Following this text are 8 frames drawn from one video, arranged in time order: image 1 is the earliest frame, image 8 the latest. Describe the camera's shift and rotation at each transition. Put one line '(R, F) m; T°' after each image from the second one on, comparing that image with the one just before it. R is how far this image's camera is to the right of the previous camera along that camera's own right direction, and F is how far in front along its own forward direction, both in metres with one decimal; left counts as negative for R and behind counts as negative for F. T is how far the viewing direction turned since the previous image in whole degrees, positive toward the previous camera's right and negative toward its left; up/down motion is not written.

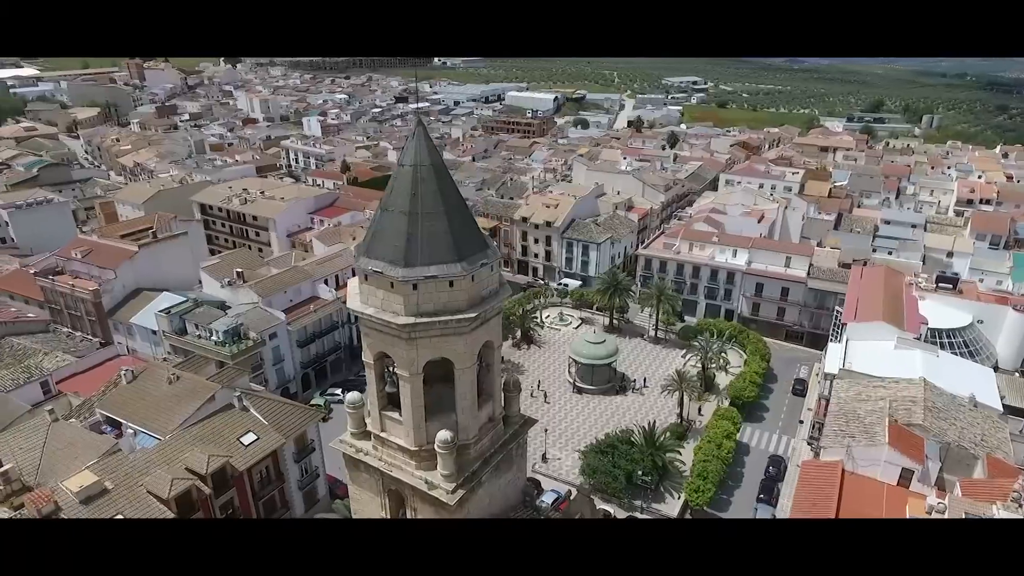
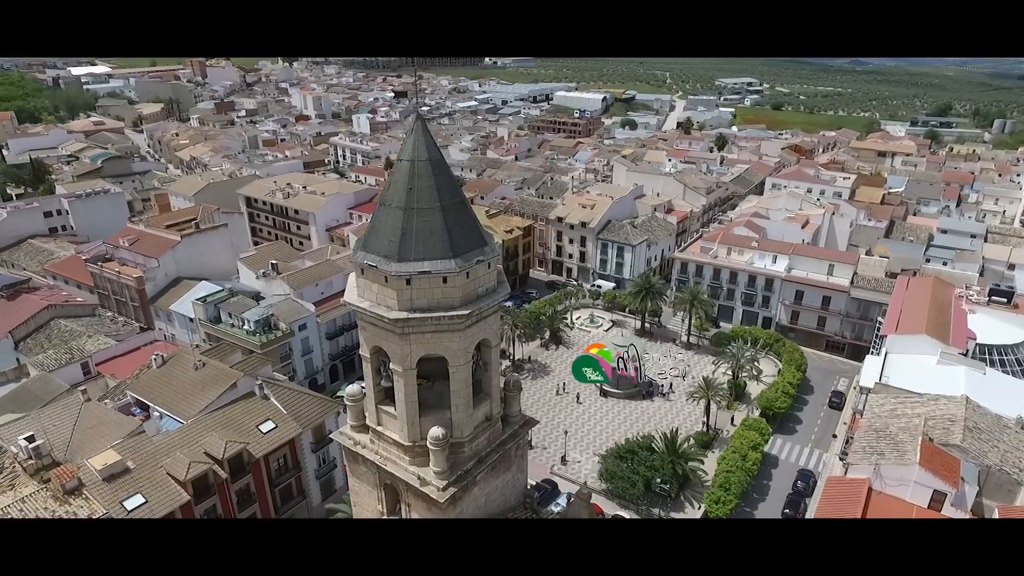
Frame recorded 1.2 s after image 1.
(+0.7, +0.1) m; -4°
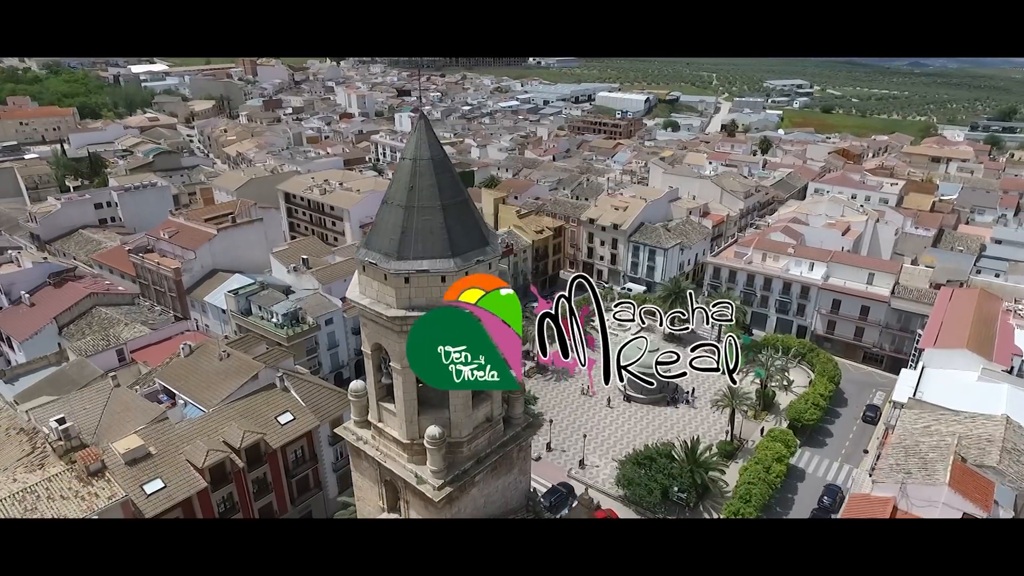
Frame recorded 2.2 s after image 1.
(+0.6, +0.1) m; -4°
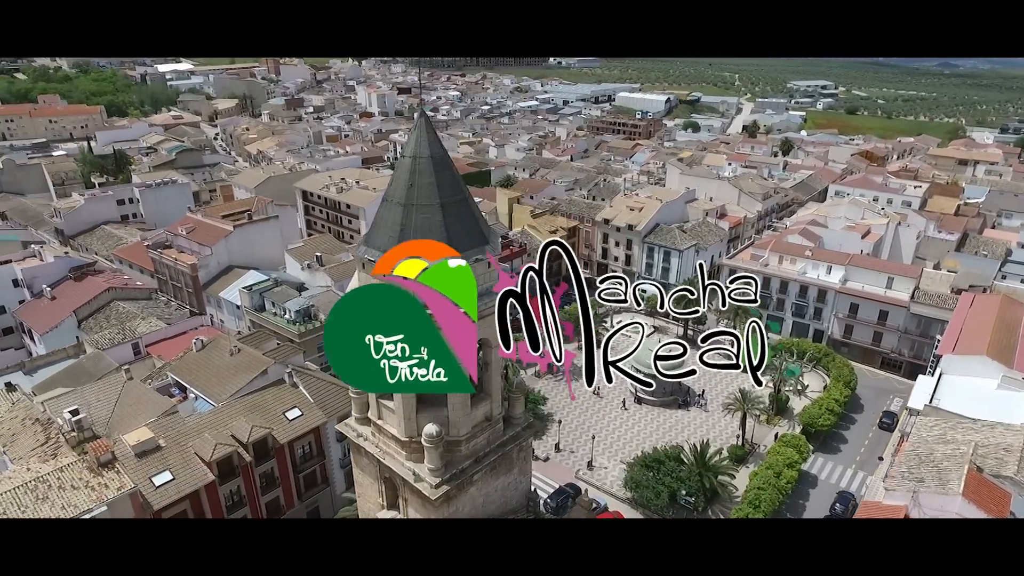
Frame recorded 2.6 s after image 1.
(+0.3, 0.0) m; -2°
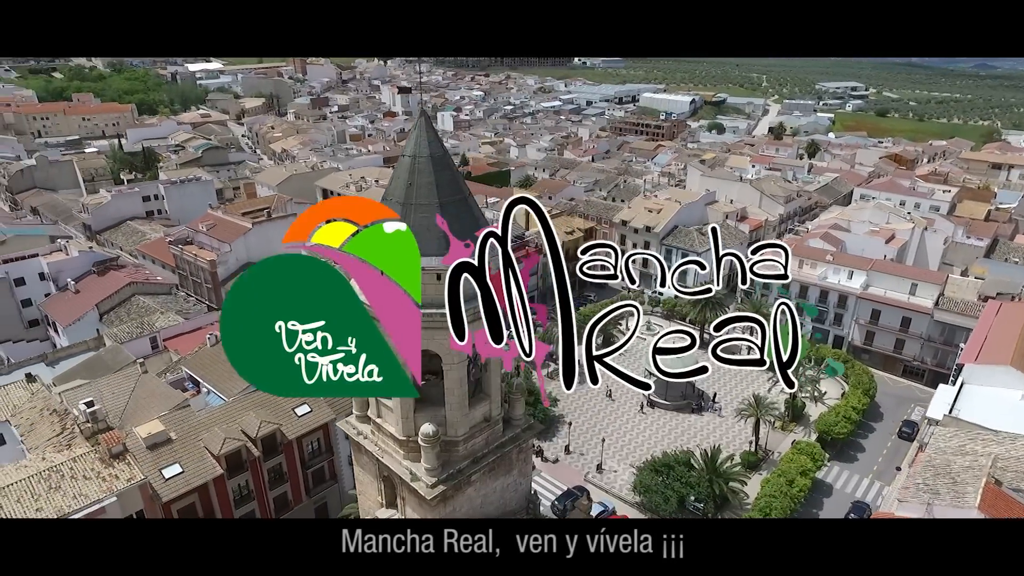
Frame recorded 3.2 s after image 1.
(+0.4, +0.1) m; -2°
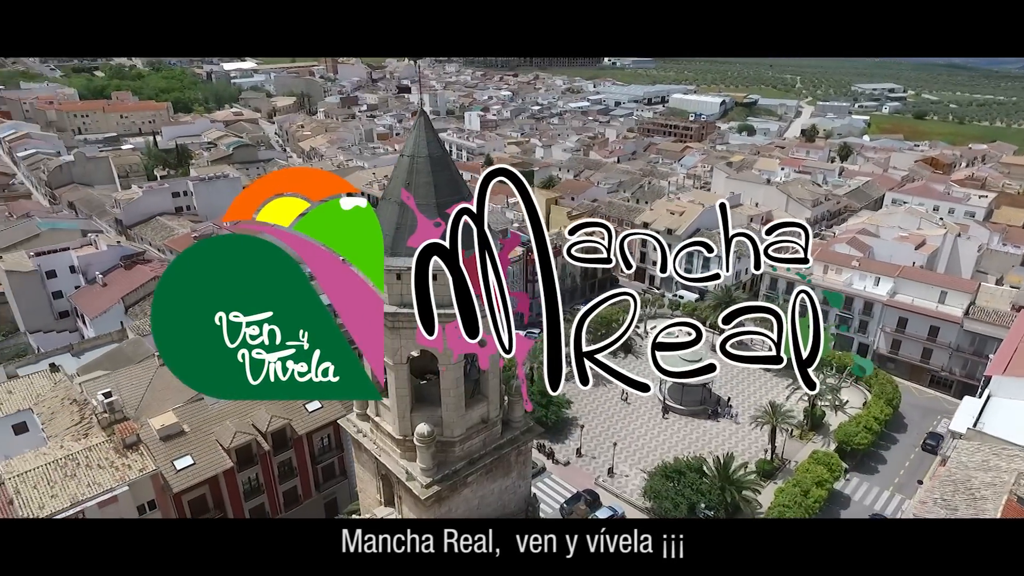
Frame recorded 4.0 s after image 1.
(+0.4, +0.1) m; -2°
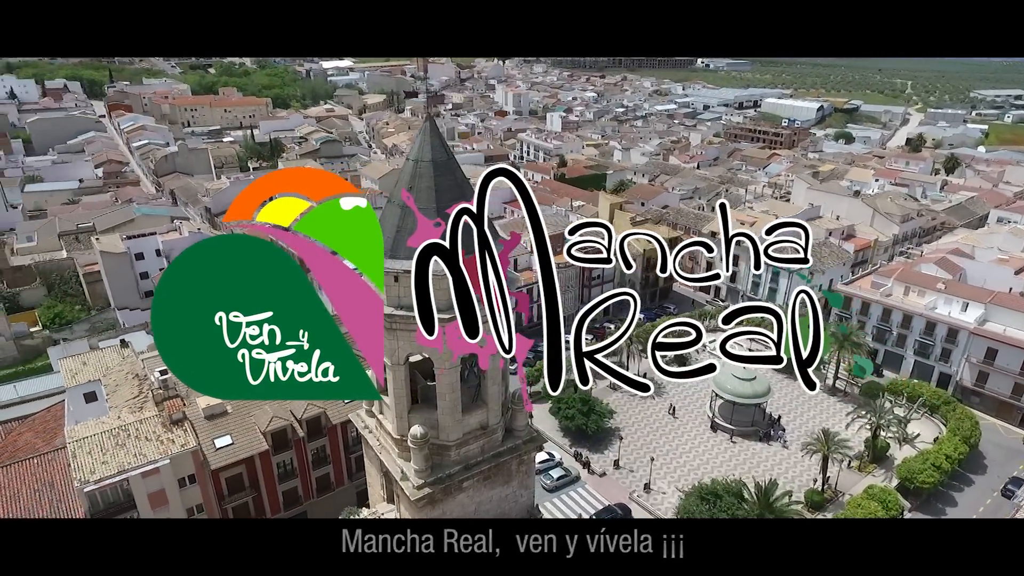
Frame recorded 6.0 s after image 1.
(+1.2, +0.2) m; -7°
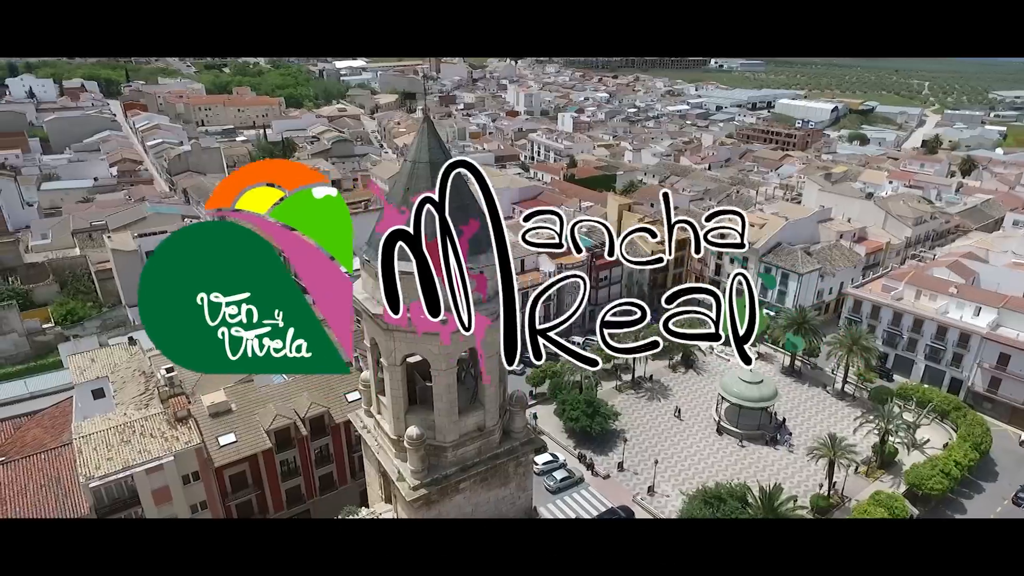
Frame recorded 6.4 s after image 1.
(+0.2, 0.0) m; -1°
